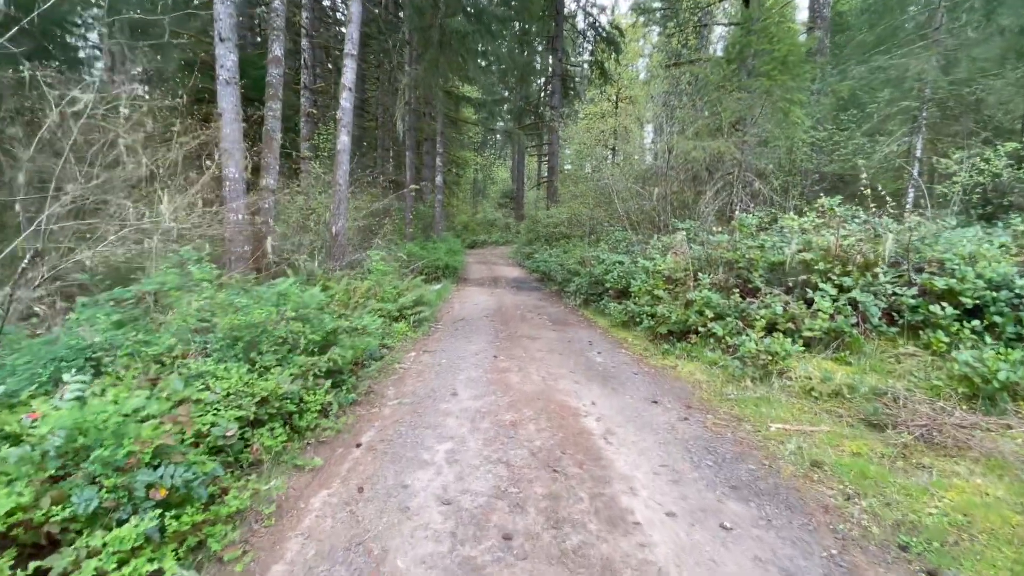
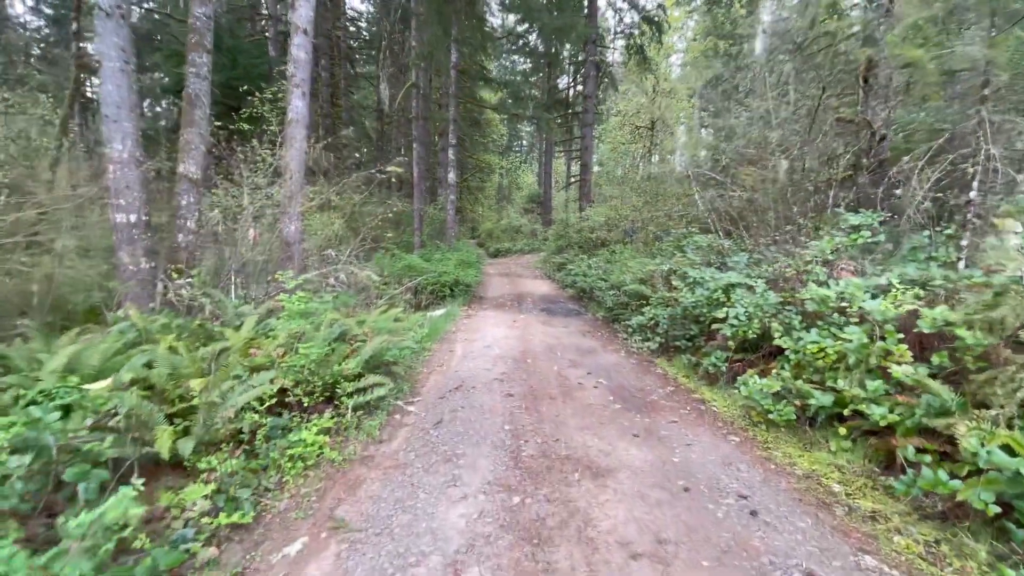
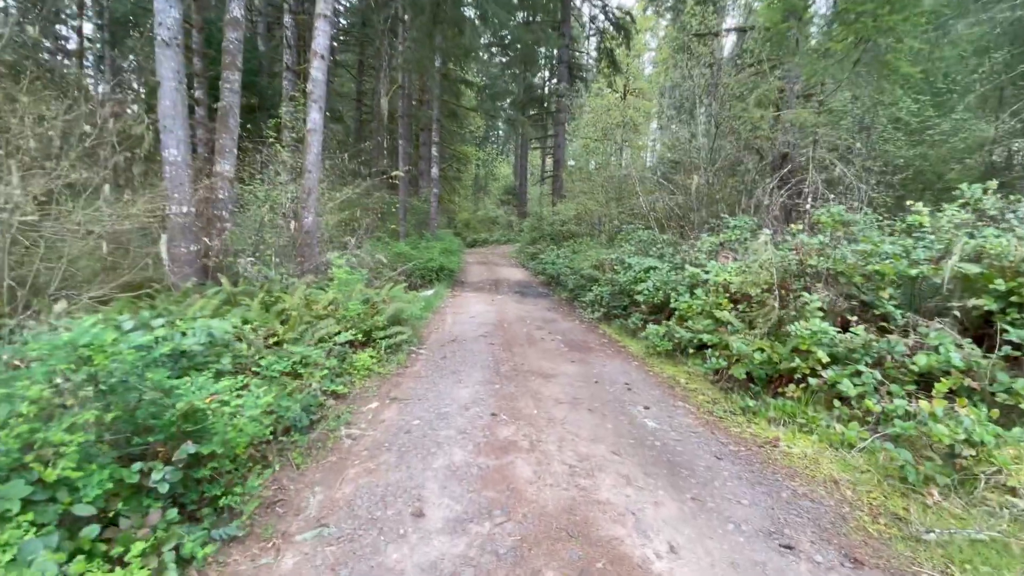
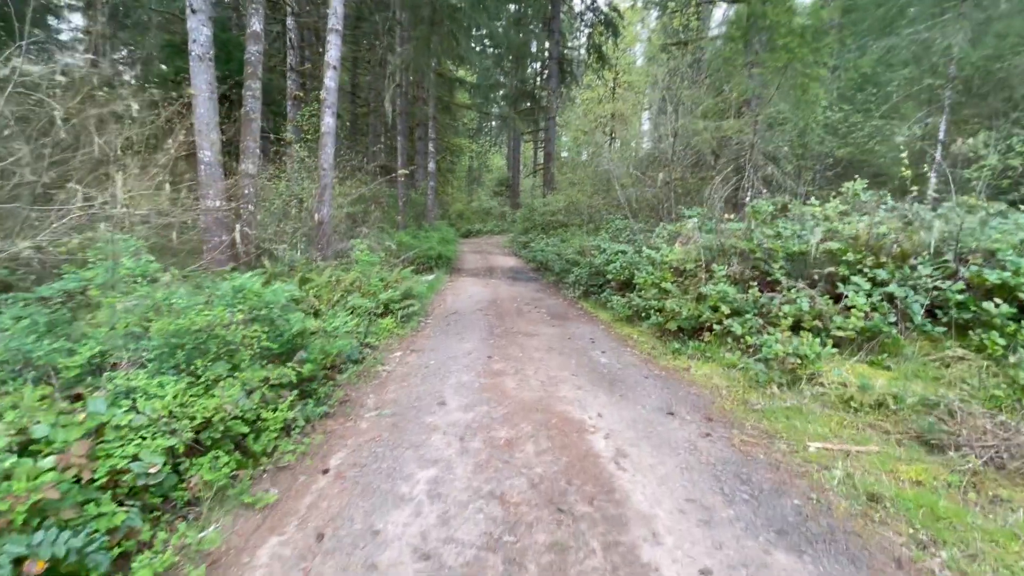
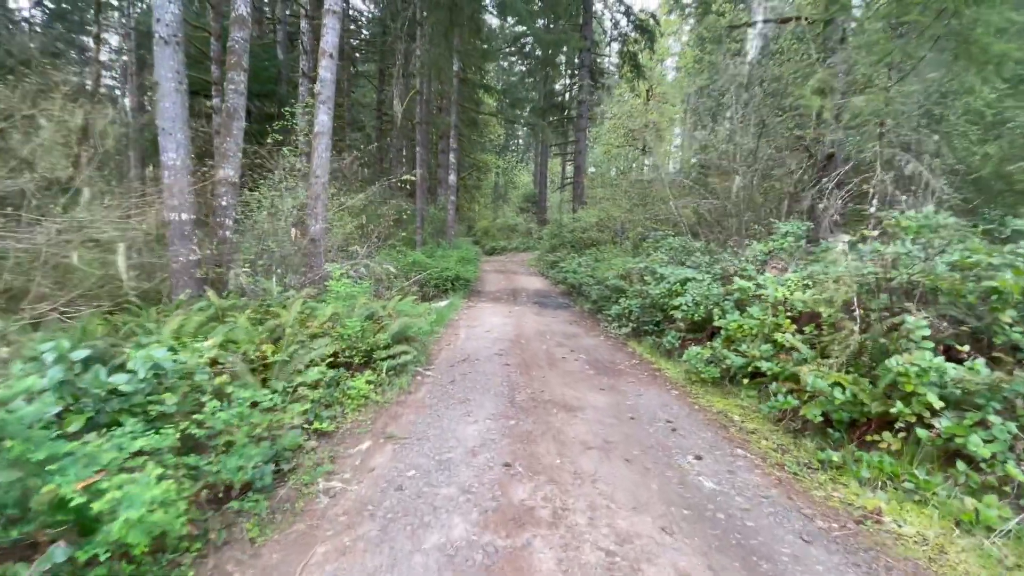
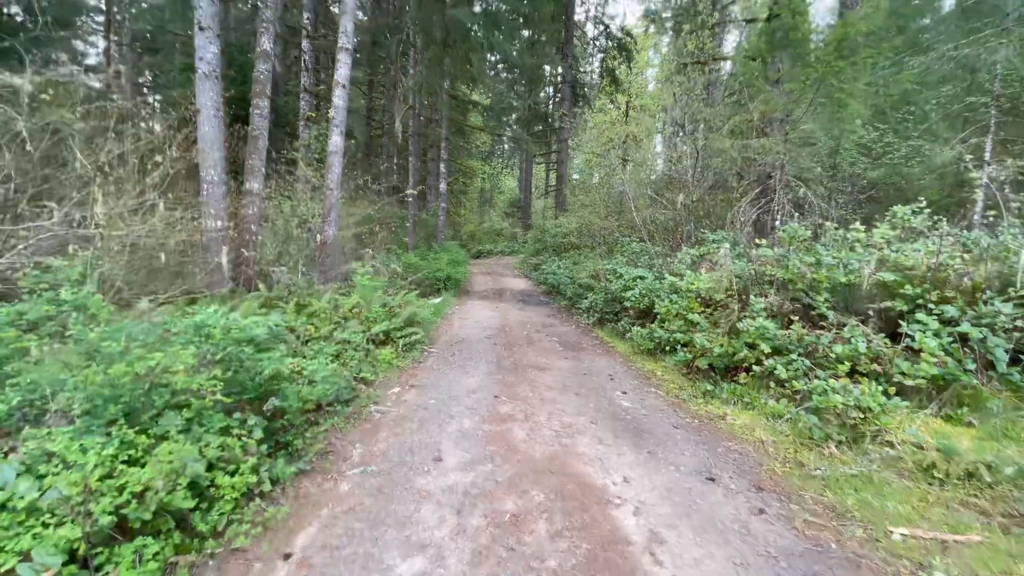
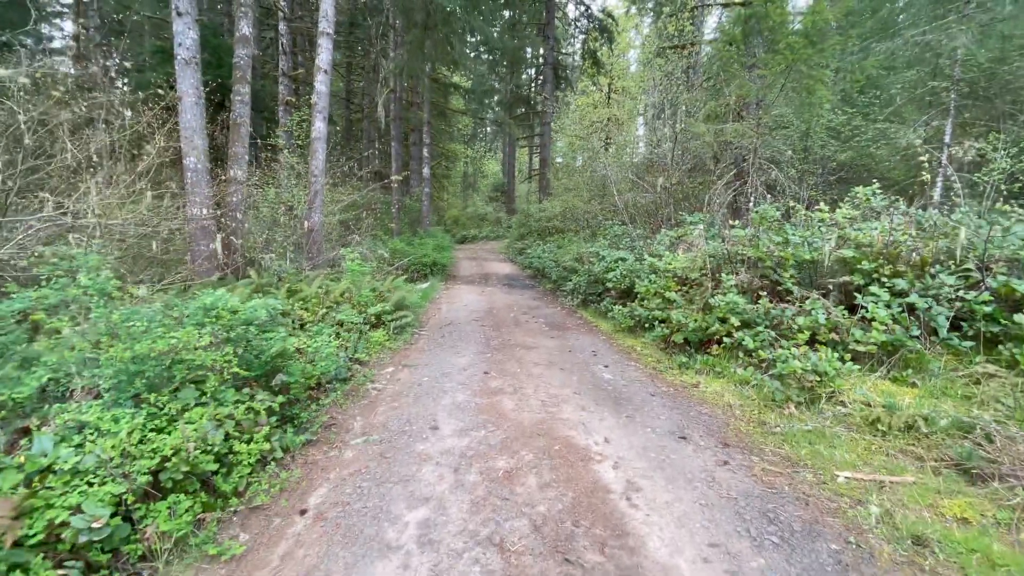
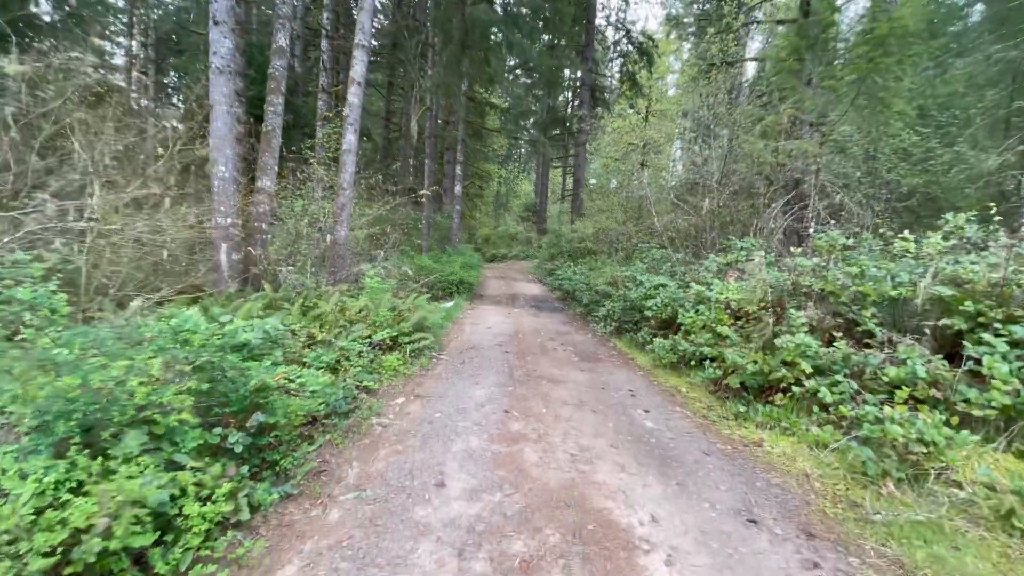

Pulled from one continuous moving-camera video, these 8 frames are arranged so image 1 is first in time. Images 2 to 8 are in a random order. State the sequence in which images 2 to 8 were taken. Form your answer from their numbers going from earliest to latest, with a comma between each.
4, 7, 6, 8, 3, 5, 2
